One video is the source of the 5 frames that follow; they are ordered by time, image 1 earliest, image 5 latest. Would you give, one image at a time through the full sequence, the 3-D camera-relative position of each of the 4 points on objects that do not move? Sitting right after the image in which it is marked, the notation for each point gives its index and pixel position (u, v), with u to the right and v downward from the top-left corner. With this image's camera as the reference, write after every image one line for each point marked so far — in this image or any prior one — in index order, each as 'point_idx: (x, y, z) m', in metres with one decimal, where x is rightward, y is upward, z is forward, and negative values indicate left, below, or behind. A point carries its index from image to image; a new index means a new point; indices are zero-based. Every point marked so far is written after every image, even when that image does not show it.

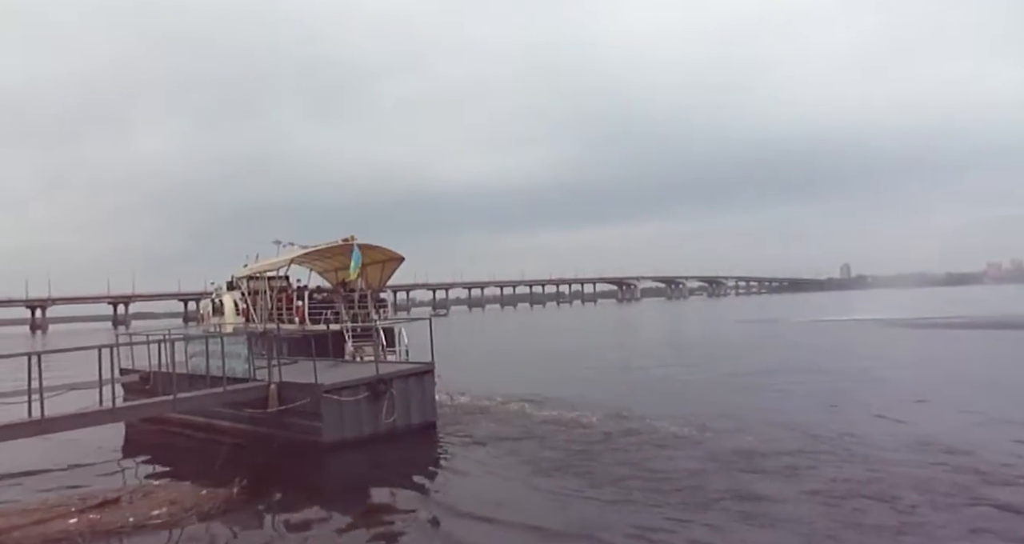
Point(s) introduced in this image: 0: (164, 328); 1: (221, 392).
0: (-7.8, -1.3, +15.5) m
1: (-5.9, -2.5, +14.4) m
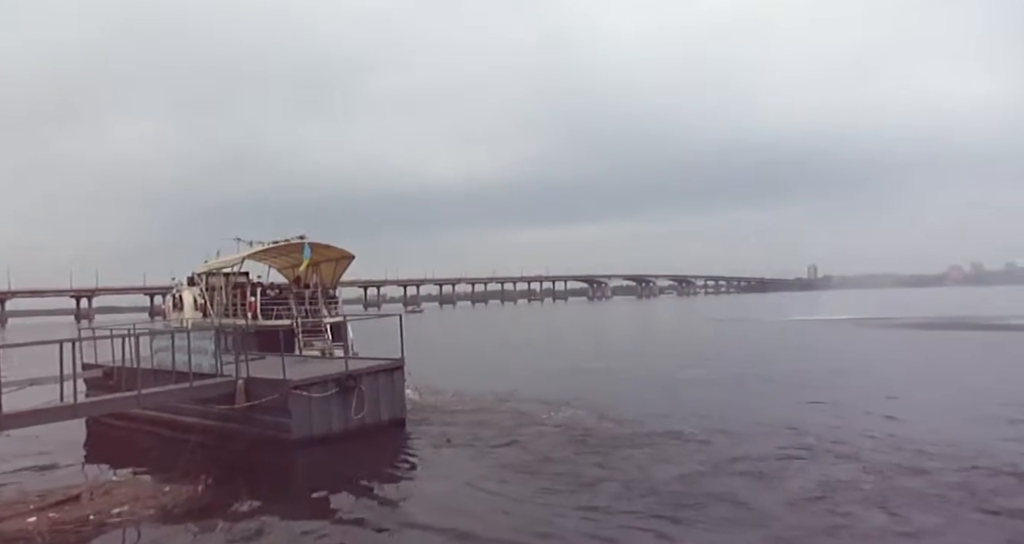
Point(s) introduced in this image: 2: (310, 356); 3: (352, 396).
0: (-8.4, -1.1, +15.2) m
1: (-6.5, -2.4, +14.2) m
2: (-5.2, -2.1, +17.5) m
3: (-3.7, -2.9, +16.2) m
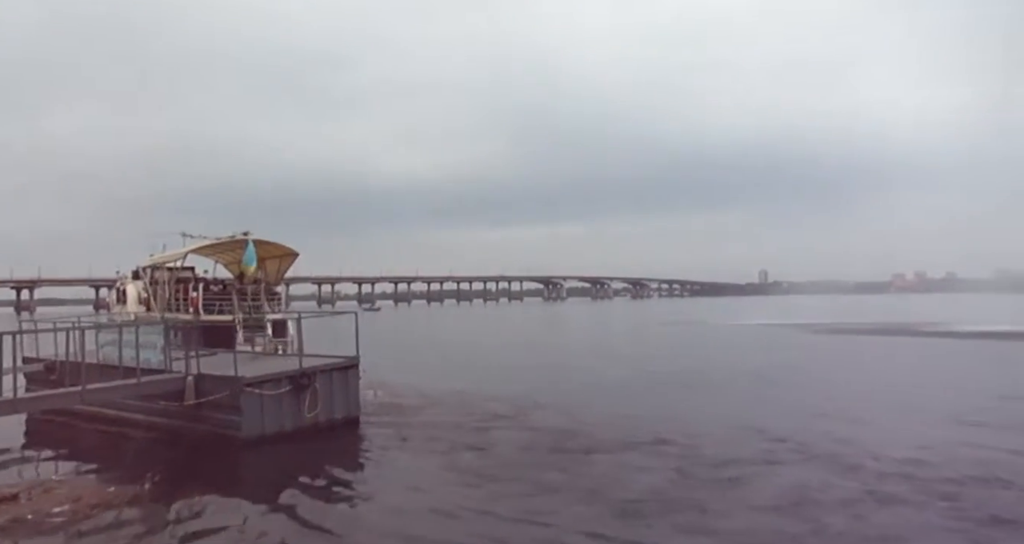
0: (-9.3, -0.9, +14.9) m
1: (-7.5, -2.2, +13.8) m
2: (-6.1, -2.0, +17.0) m
3: (-4.7, -2.8, +15.7) m
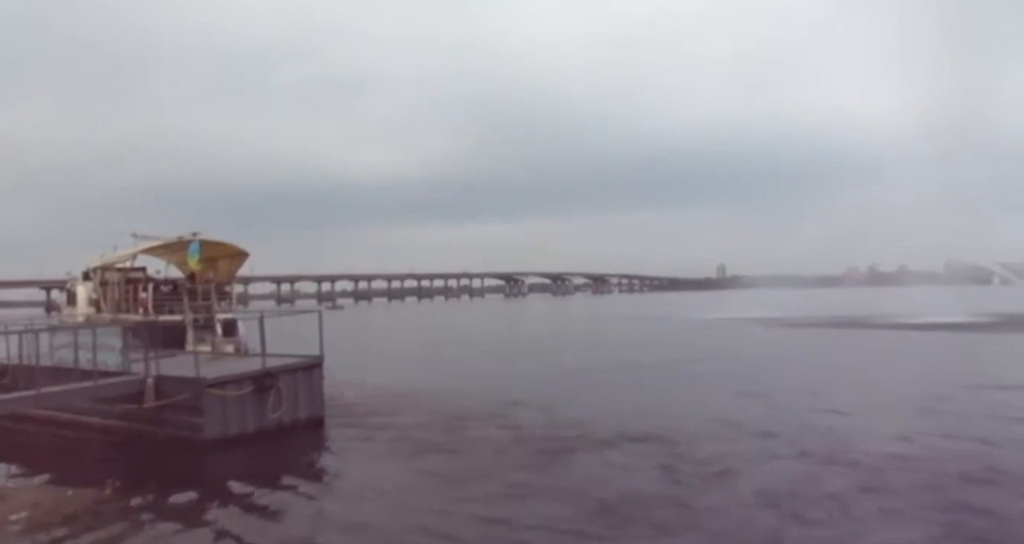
0: (-10.1, -1.0, +14.5) m
1: (-8.2, -2.2, +13.5) m
2: (-6.9, -2.0, +16.8) m
3: (-5.4, -2.8, +15.6) m
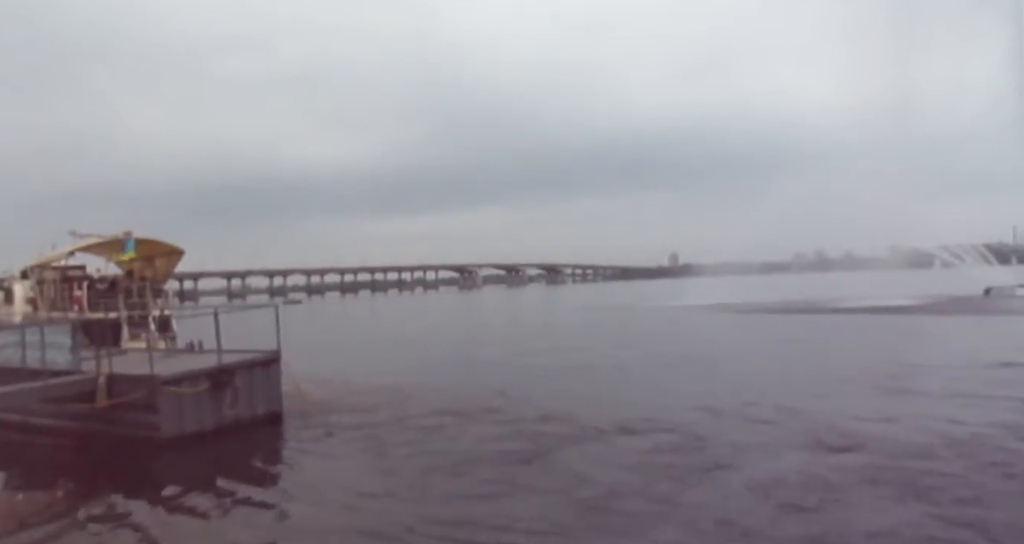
0: (-10.9, -0.9, +14.1) m
1: (-9.0, -2.2, +13.2) m
2: (-7.9, -1.9, +16.6) m
3: (-6.4, -2.7, +15.5) m
